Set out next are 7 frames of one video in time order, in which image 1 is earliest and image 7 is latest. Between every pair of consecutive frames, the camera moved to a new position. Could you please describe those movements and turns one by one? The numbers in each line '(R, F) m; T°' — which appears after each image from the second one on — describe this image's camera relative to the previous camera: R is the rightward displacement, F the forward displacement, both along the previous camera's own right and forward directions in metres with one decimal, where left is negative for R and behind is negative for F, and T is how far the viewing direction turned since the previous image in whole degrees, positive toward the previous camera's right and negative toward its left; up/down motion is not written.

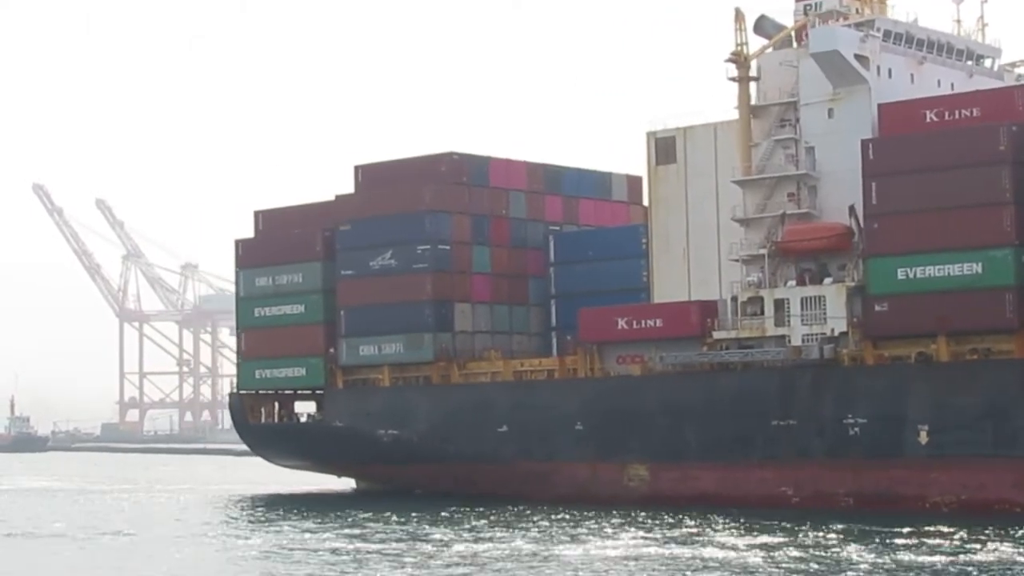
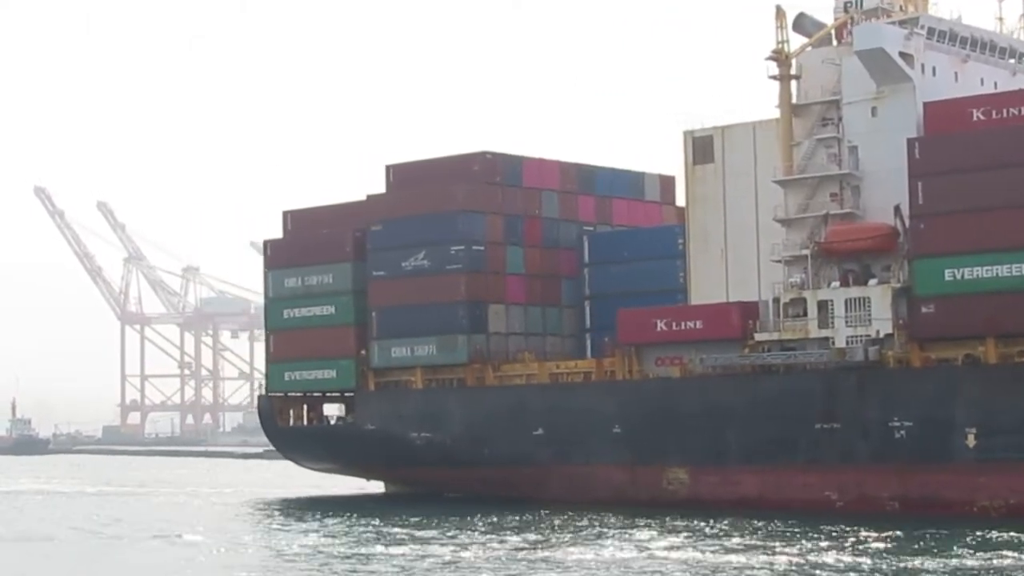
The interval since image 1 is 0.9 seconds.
(-0.9, +0.5) m; 0°
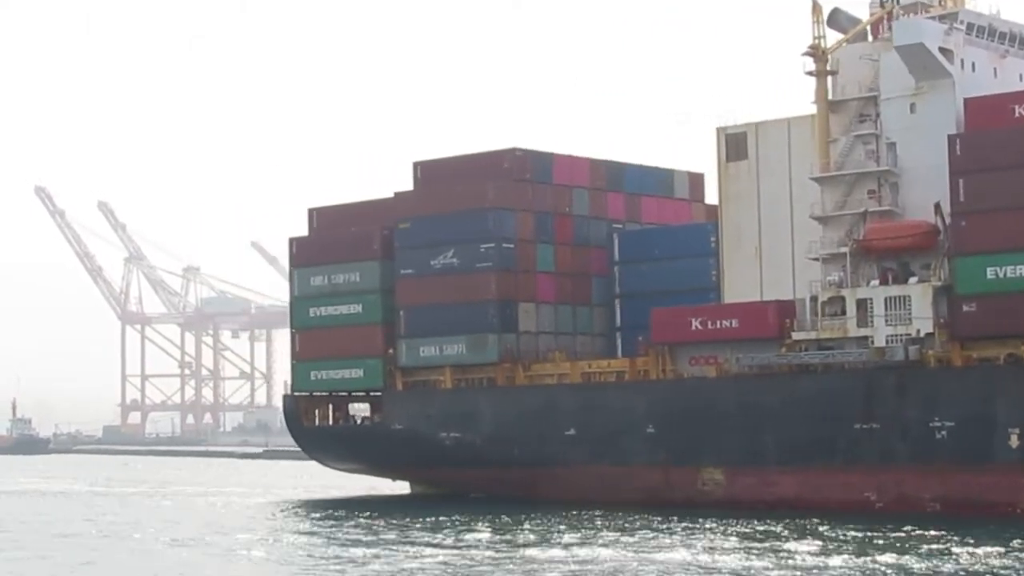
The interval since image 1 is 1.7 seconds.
(-0.8, +0.5) m; 0°
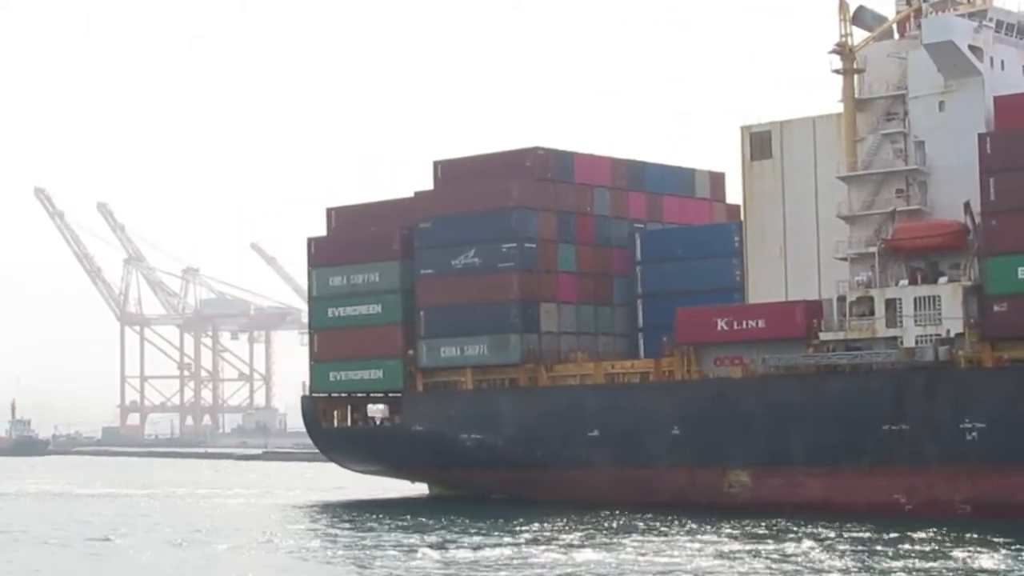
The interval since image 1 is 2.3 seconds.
(-0.6, +0.4) m; 0°
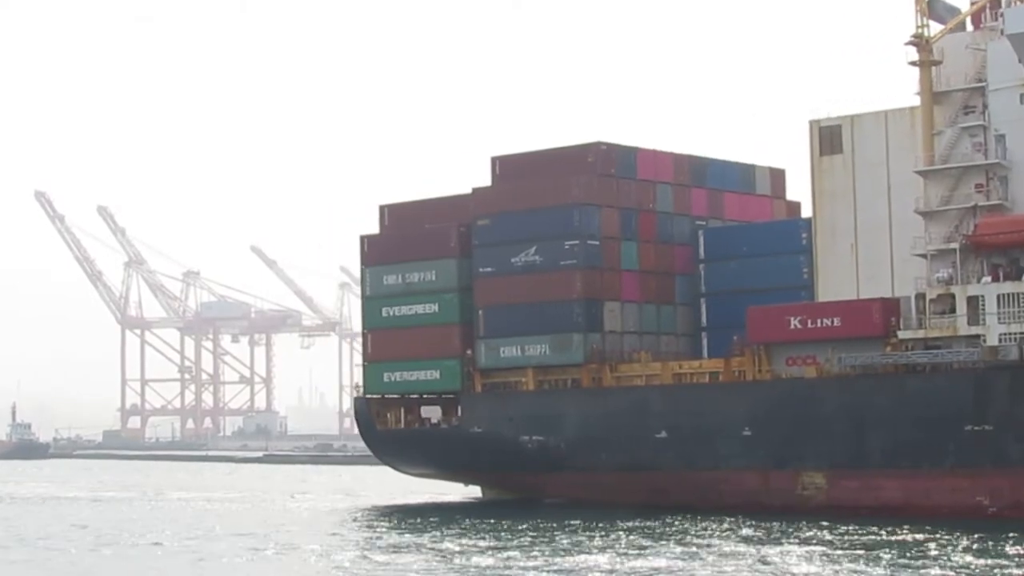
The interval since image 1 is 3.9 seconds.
(-1.6, +0.9) m; 0°
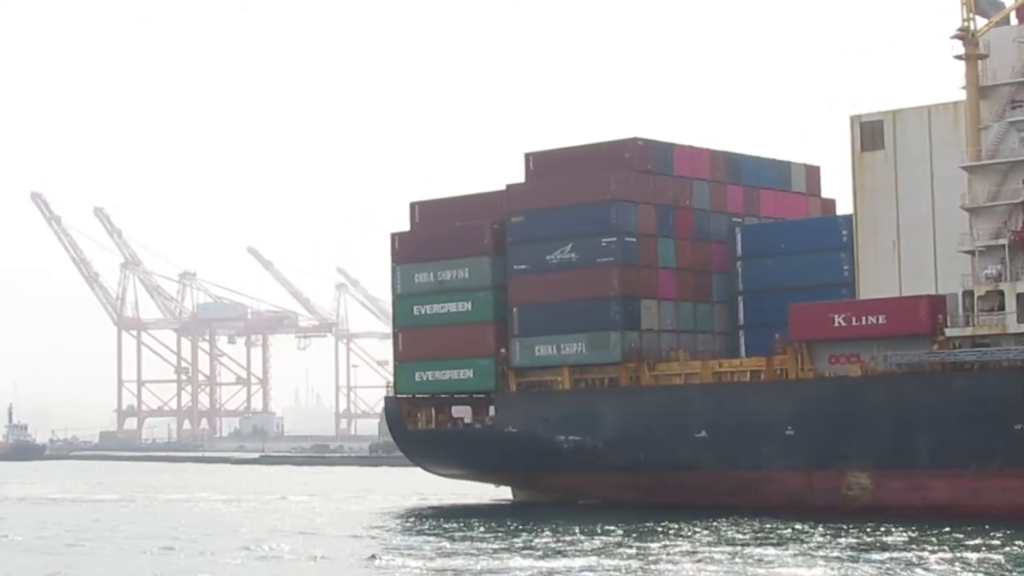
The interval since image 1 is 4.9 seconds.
(-1.0, +0.6) m; 0°
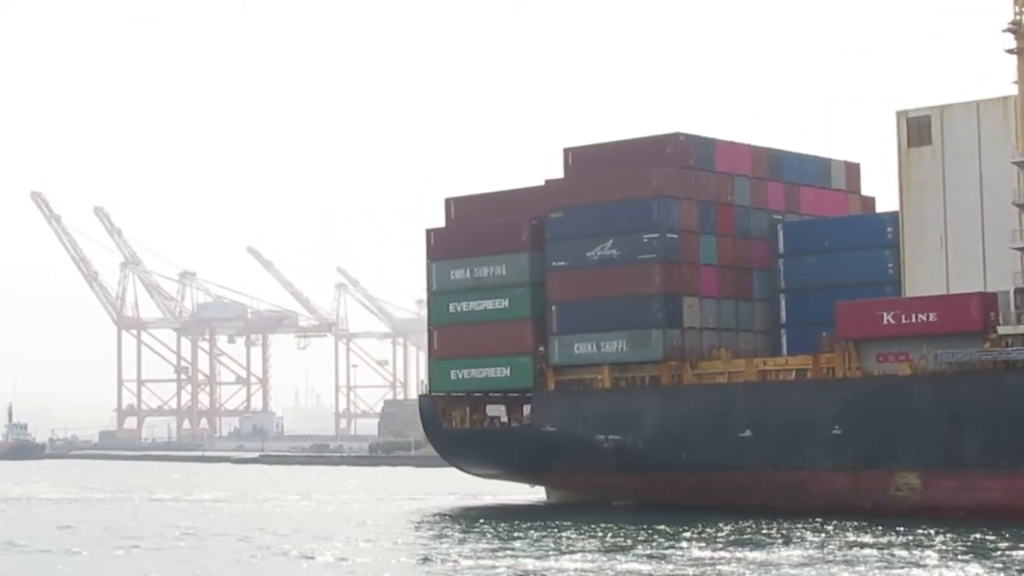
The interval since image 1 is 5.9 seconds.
(-1.0, +0.6) m; 0°
